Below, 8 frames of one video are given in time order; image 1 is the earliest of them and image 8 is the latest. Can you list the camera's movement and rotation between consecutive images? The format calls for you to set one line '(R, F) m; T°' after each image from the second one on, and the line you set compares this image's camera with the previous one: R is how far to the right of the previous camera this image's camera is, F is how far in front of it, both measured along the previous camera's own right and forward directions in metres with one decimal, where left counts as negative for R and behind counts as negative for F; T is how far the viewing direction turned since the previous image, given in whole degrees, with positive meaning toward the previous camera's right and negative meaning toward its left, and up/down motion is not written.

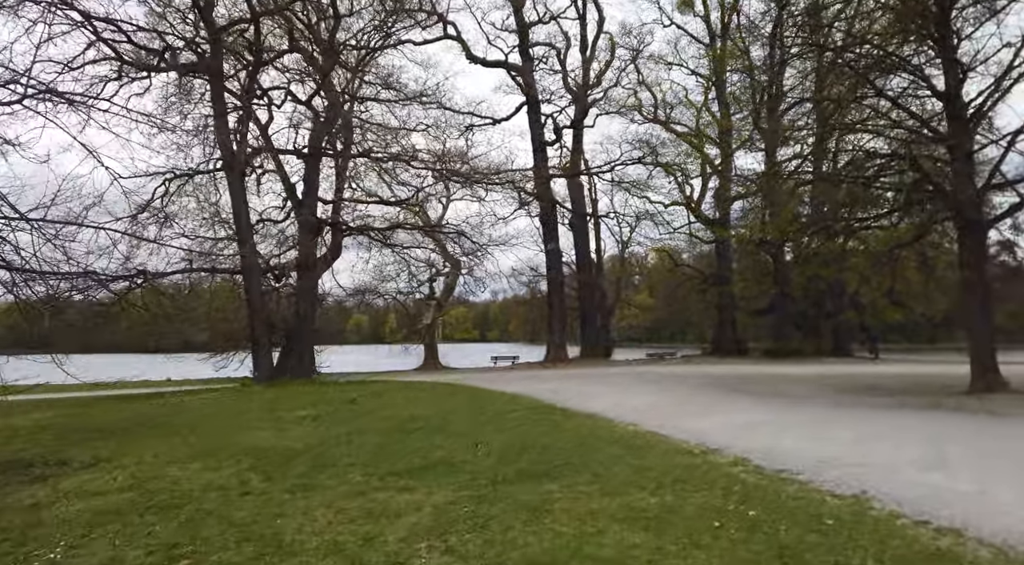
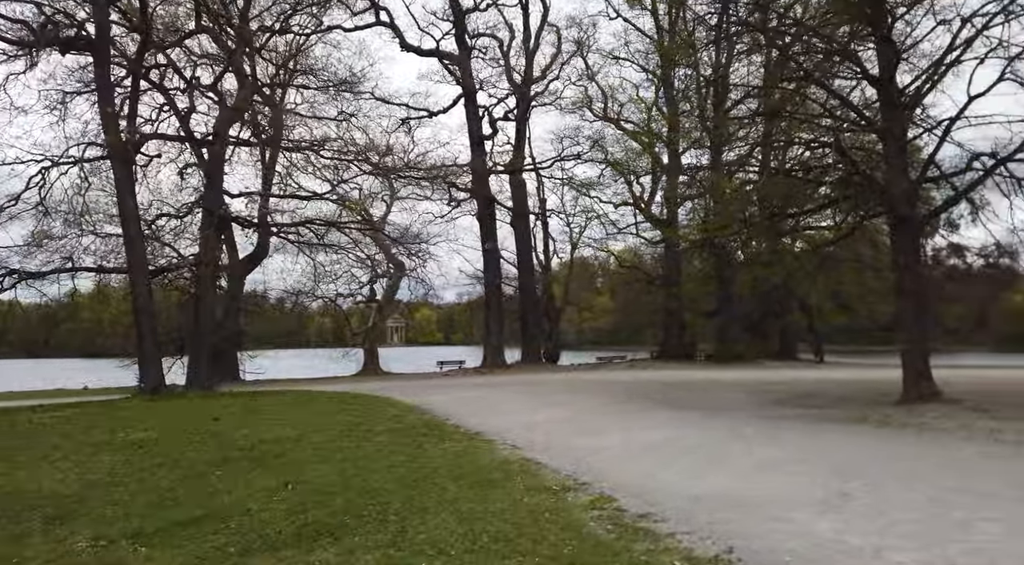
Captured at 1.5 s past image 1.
(+1.1, +1.1) m; +3°
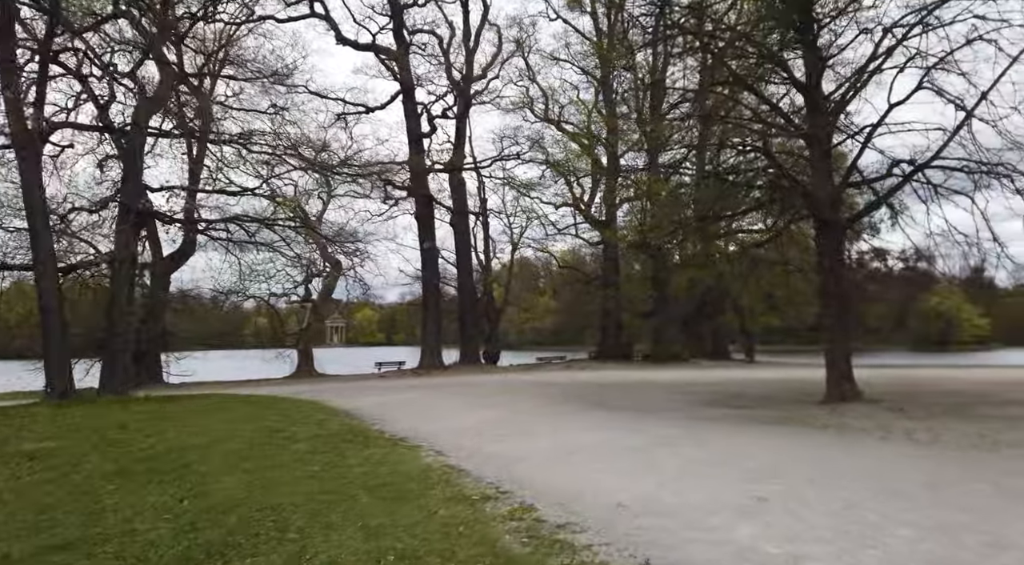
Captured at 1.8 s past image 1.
(+0.2, +0.2) m; +5°
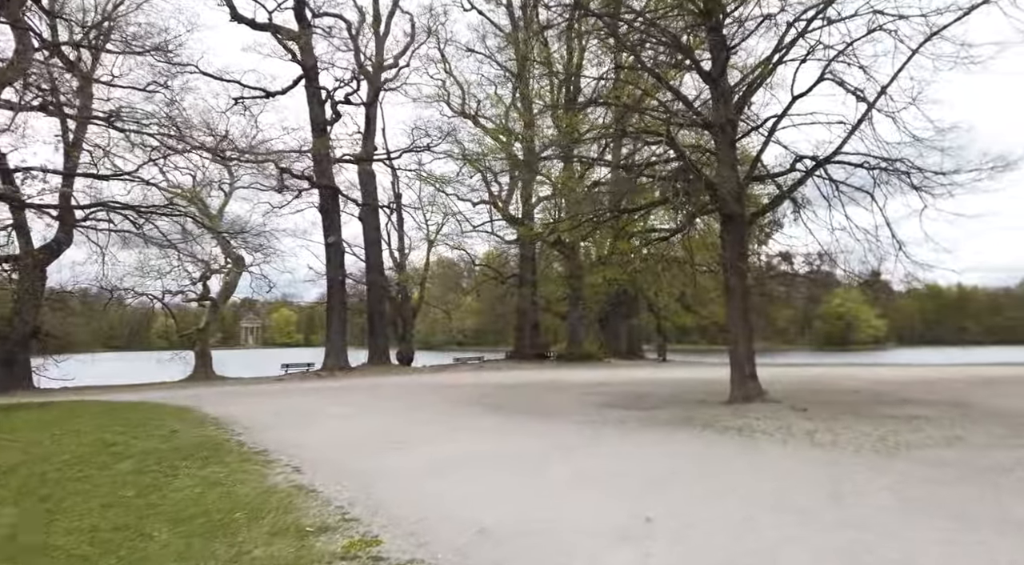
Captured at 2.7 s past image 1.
(+0.5, +0.7) m; +6°
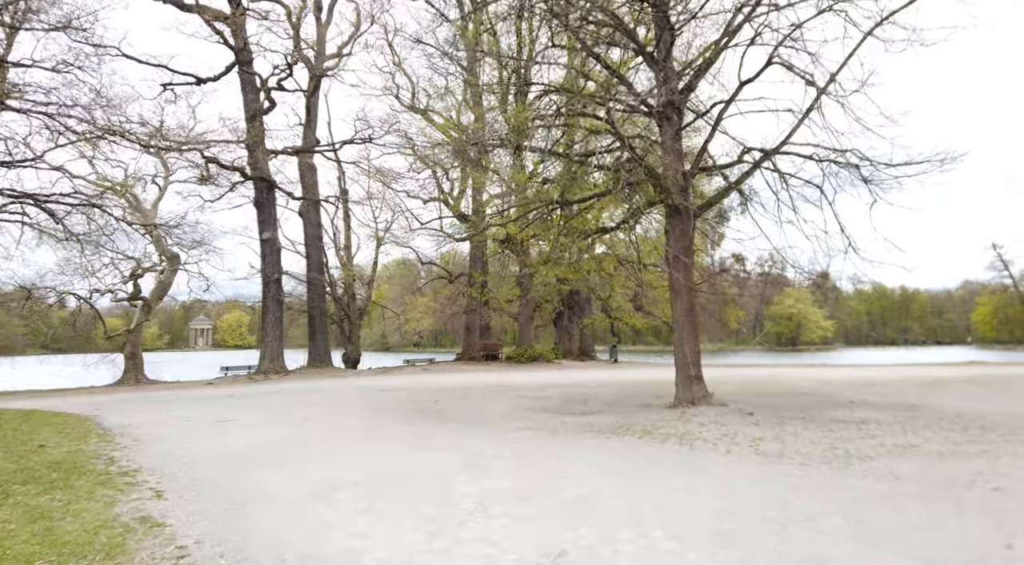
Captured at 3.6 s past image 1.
(+0.4, +0.7) m; +3°
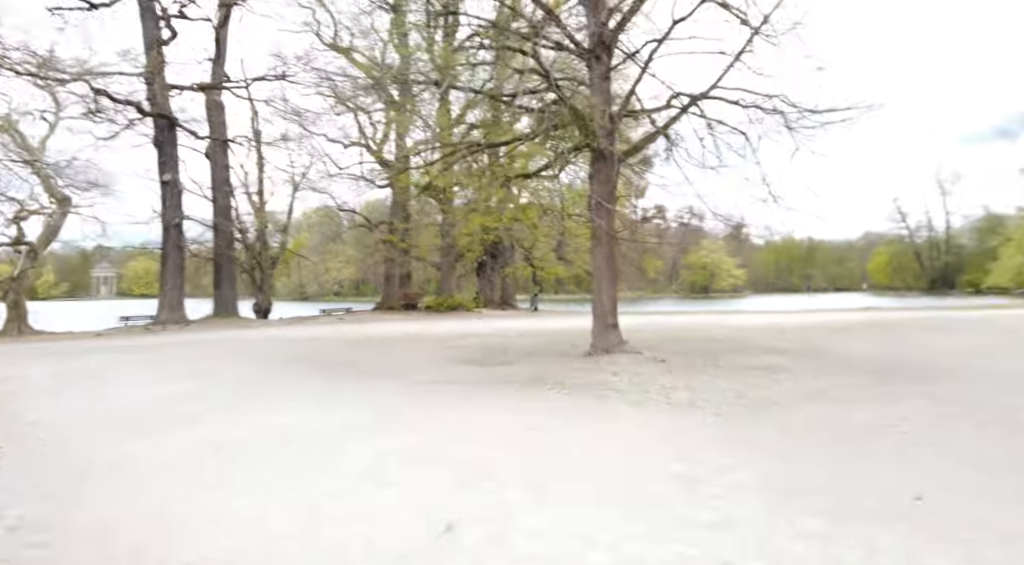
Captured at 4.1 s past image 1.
(+0.2, +0.5) m; +6°
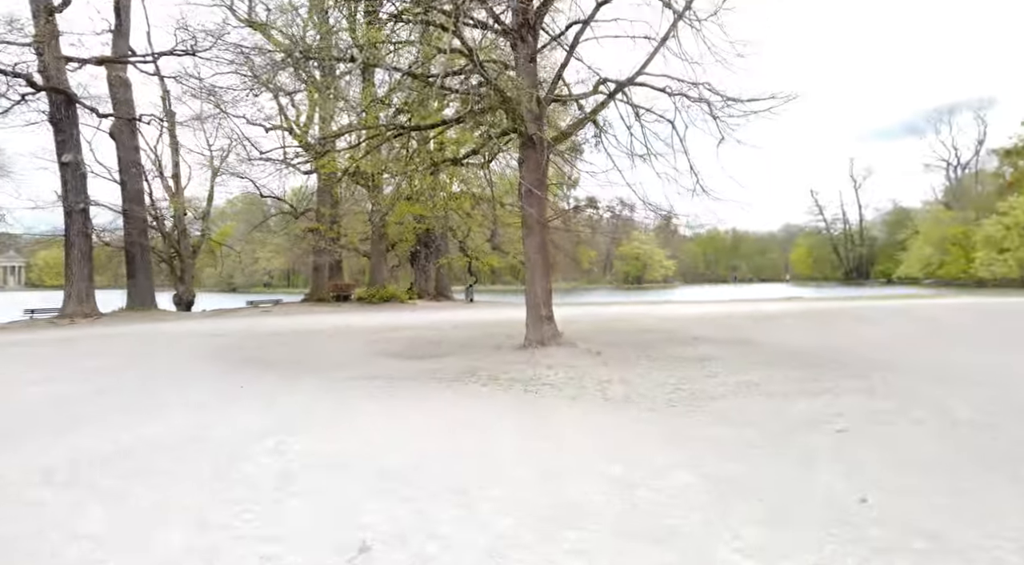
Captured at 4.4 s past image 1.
(+0.1, +0.3) m; +5°
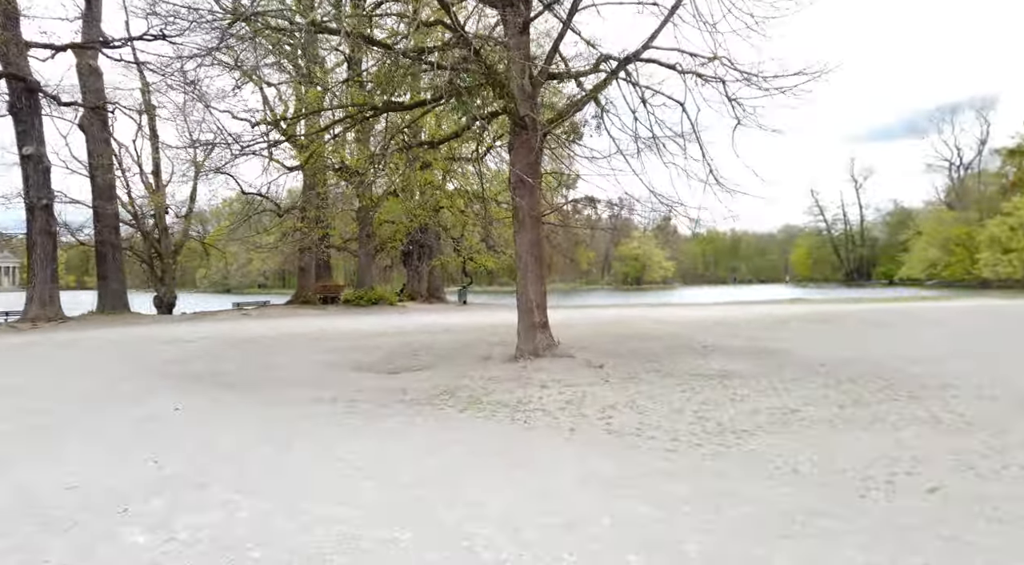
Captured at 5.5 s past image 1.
(+0.1, +1.1) m; 0°
